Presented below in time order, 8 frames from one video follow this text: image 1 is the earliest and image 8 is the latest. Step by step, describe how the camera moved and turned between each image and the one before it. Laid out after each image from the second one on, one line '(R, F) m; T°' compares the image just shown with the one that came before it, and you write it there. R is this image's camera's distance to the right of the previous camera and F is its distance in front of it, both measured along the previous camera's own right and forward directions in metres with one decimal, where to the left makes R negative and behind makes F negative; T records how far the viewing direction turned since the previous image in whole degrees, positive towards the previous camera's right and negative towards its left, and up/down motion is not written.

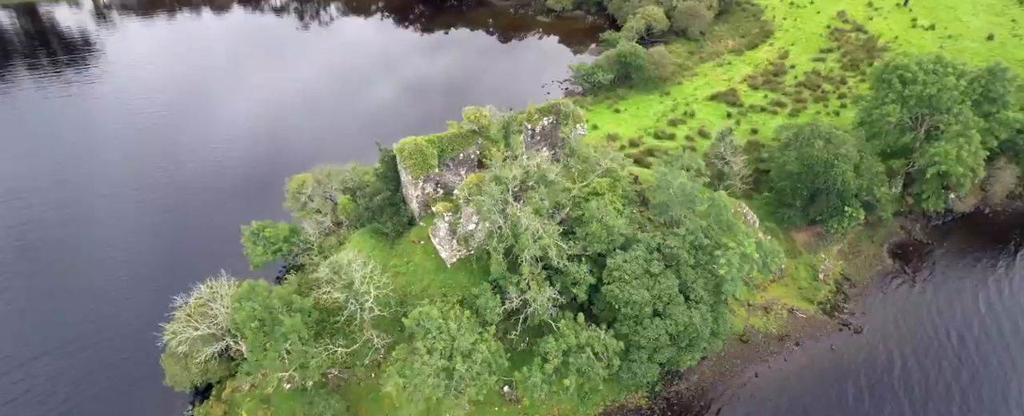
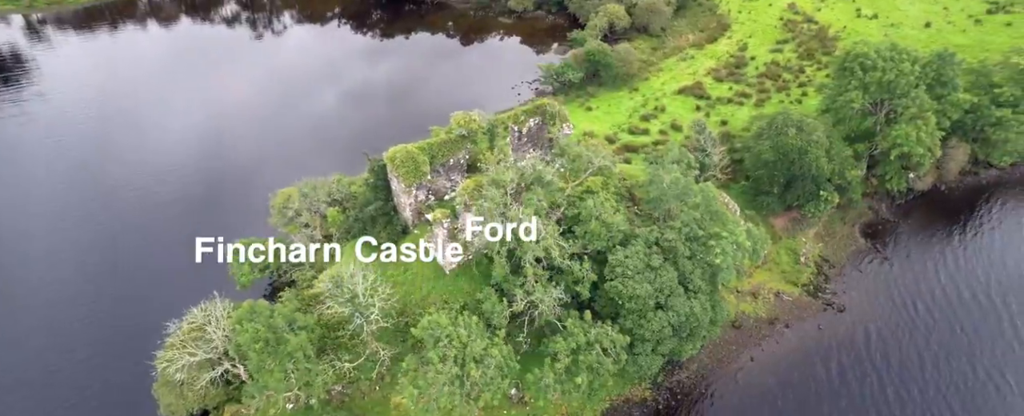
(-2.3, 0.0) m; +4°
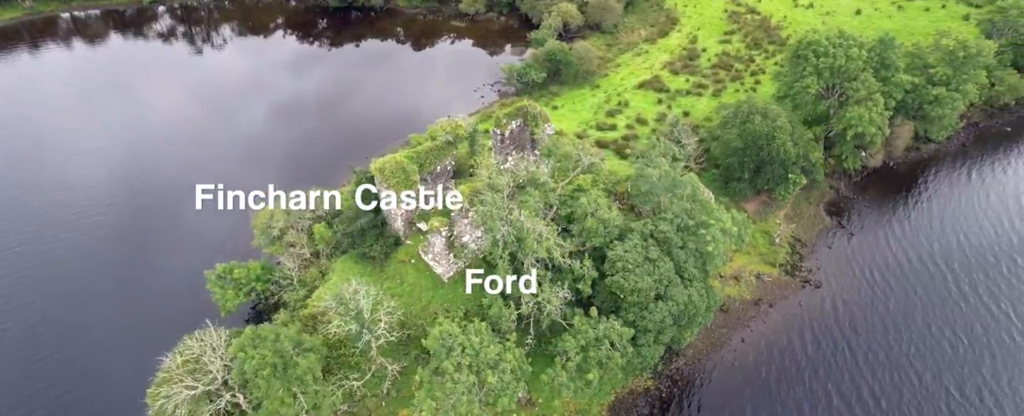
(-2.7, +0.1) m; +5°
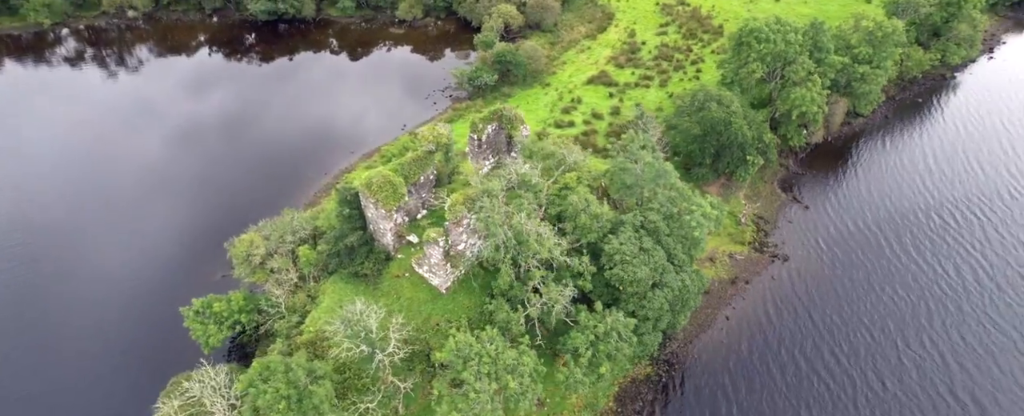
(-3.5, +0.1) m; +6°
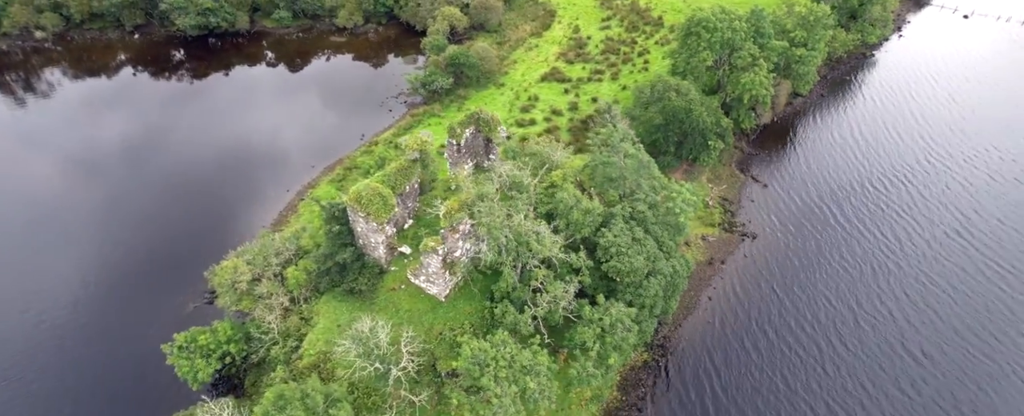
(-3.2, +0.1) m; +6°
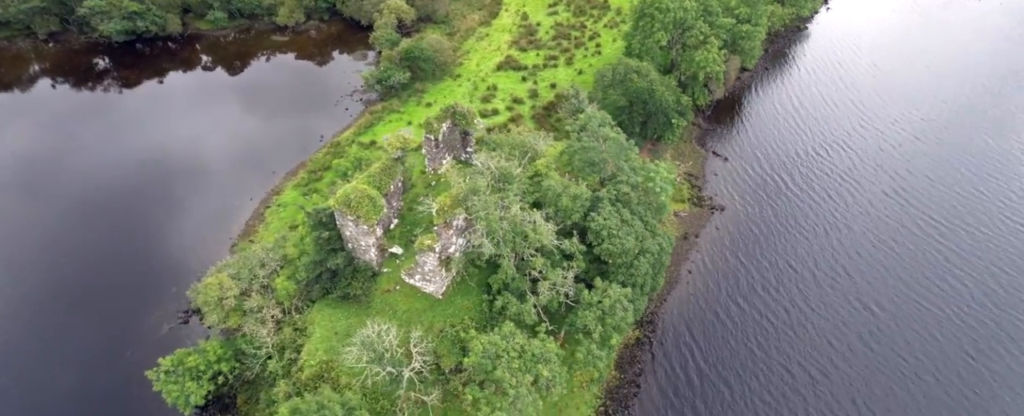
(-2.7, +0.1) m; +5°
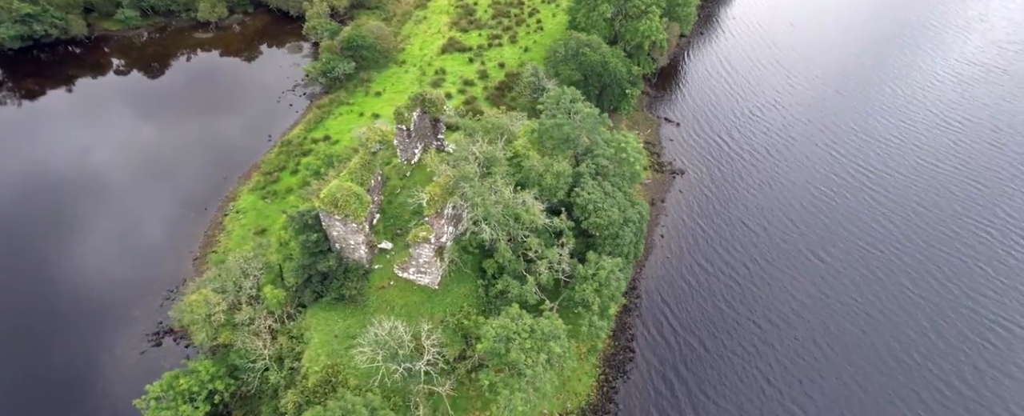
(-3.2, +0.1) m; +6°
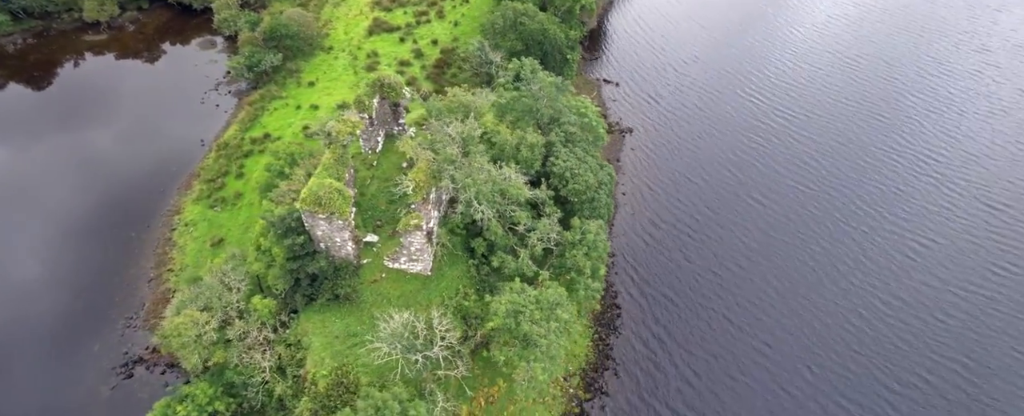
(-3.6, 0.0) m; +7°
